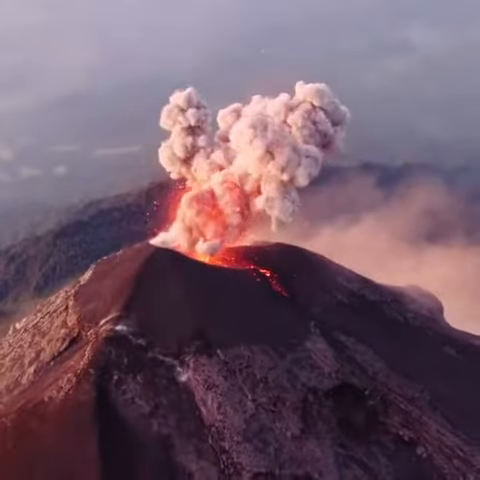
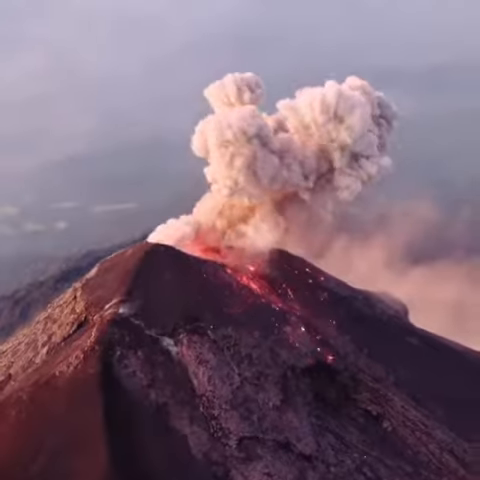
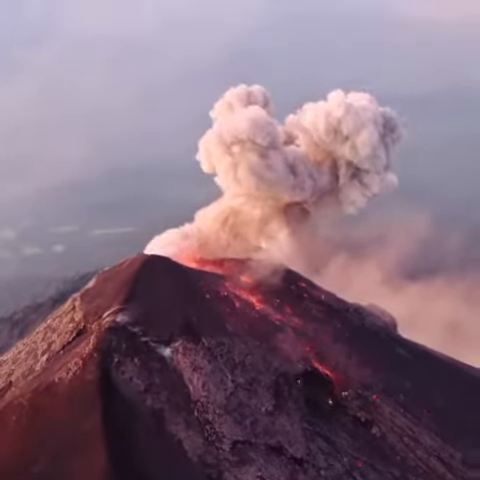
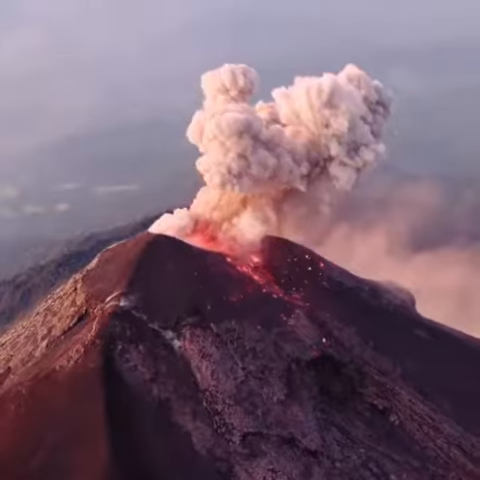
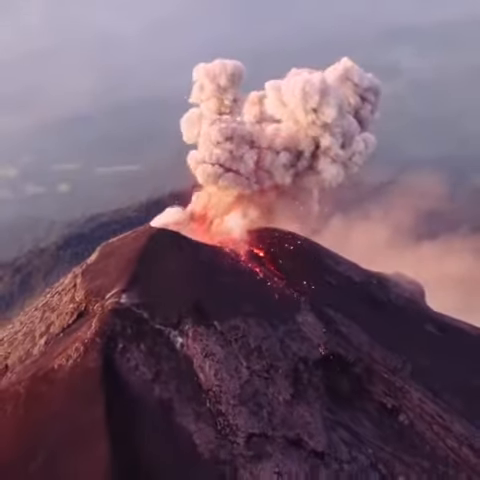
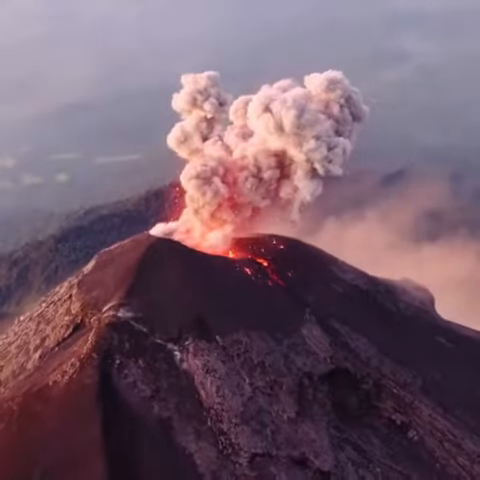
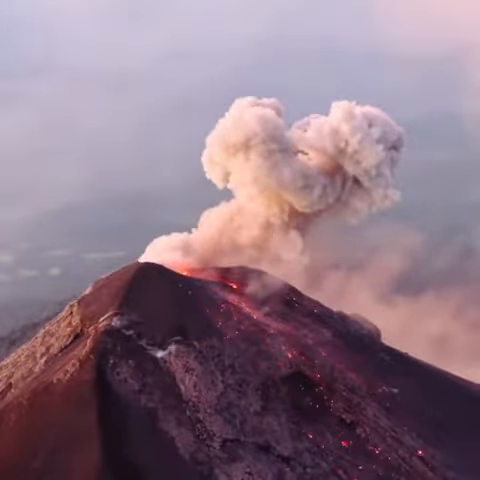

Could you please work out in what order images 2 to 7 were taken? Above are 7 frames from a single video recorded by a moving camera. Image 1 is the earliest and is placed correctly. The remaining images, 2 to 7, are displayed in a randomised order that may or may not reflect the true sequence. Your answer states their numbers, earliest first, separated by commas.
6, 5, 4, 2, 3, 7
